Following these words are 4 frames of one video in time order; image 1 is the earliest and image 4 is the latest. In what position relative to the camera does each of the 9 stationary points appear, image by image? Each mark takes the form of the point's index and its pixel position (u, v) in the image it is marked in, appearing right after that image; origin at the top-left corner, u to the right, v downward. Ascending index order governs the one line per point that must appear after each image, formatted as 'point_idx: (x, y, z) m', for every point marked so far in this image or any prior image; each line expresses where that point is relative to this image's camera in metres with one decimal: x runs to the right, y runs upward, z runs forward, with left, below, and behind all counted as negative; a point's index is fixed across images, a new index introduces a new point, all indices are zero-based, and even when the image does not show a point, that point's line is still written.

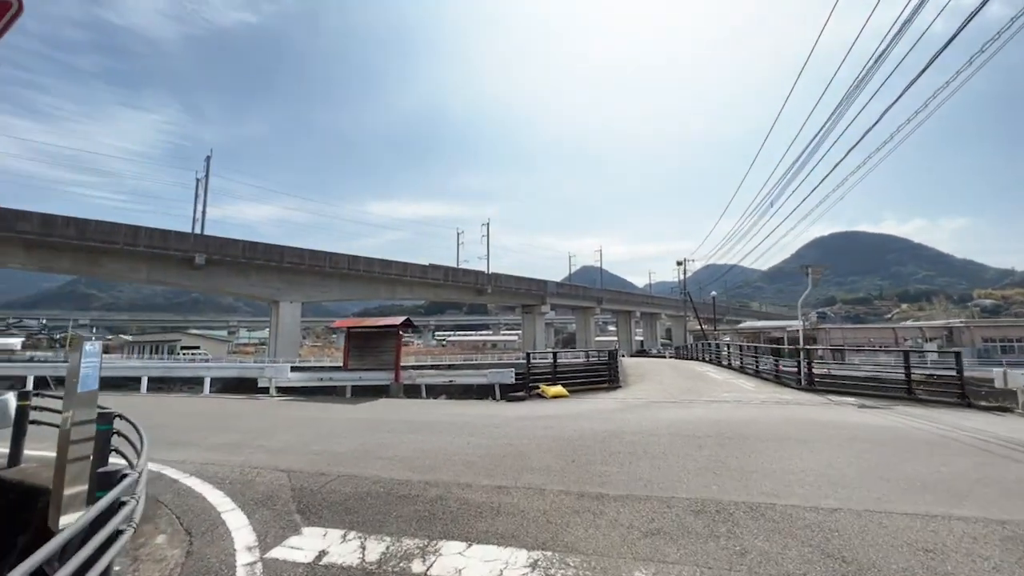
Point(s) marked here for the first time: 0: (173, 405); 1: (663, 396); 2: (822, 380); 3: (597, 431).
0: (-9.2, -3.1, +11.6) m
1: (+4.8, -3.4, +13.6) m
2: (+11.1, -3.3, +15.5) m
3: (+1.6, -2.7, +8.3) m
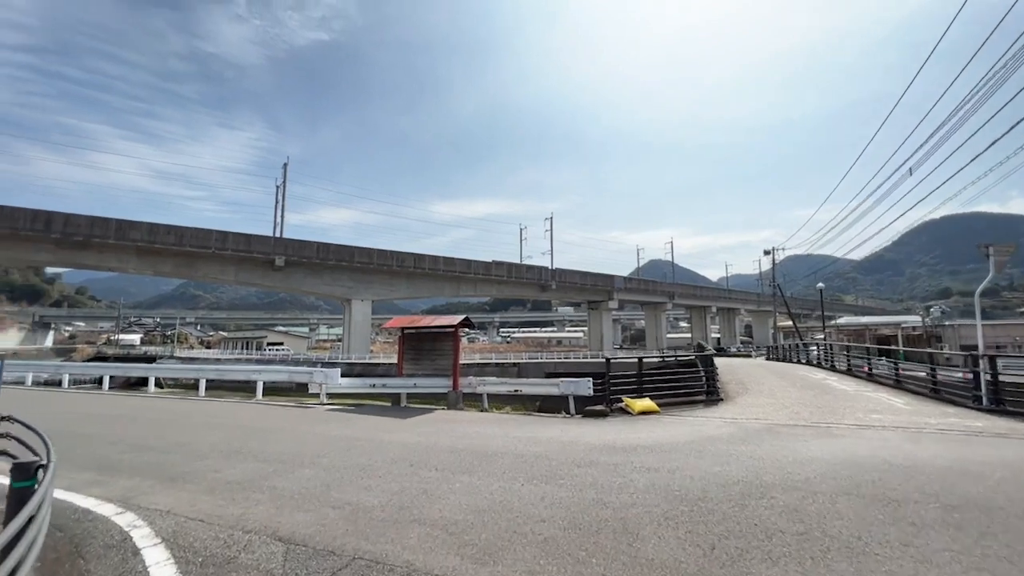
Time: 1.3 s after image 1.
0: (-7.4, -3.1, +10.6) m
1: (+6.7, -3.1, +10.5) m
2: (+13.3, -2.9, +11.5) m
3: (+2.8, -2.6, +5.8) m
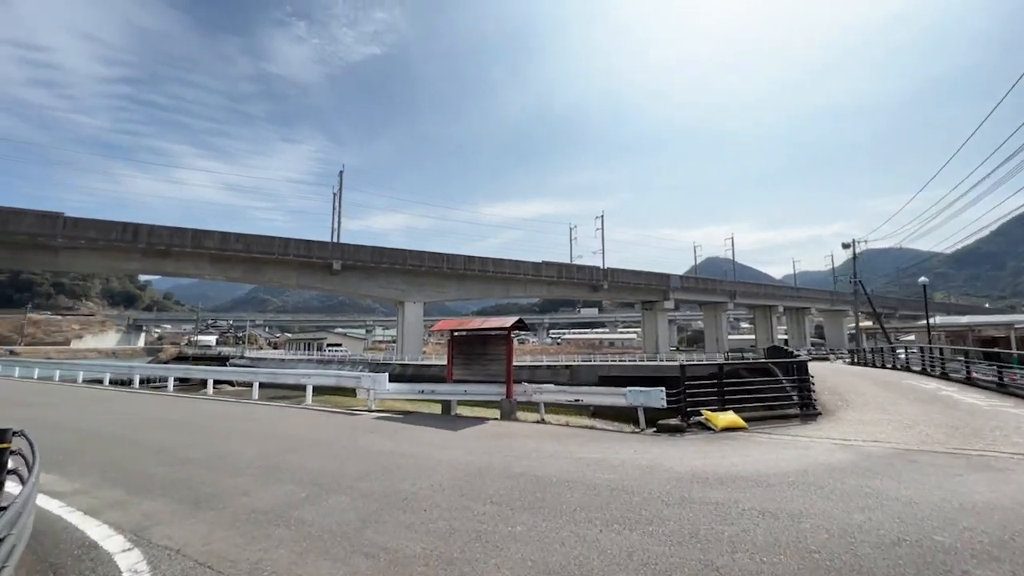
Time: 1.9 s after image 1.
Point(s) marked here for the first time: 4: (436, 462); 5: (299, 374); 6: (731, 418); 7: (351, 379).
0: (-6.0, -3.1, +10.2) m
1: (+8.0, -3.0, +8.5) m
2: (+14.6, -2.7, +8.8) m
3: (+3.6, -2.5, +4.3) m
4: (-1.2, -2.7, +6.7) m
5: (-6.6, -2.7, +13.6) m
6: (+5.0, -3.0, +10.0) m
7: (-4.5, -2.6, +12.4) m
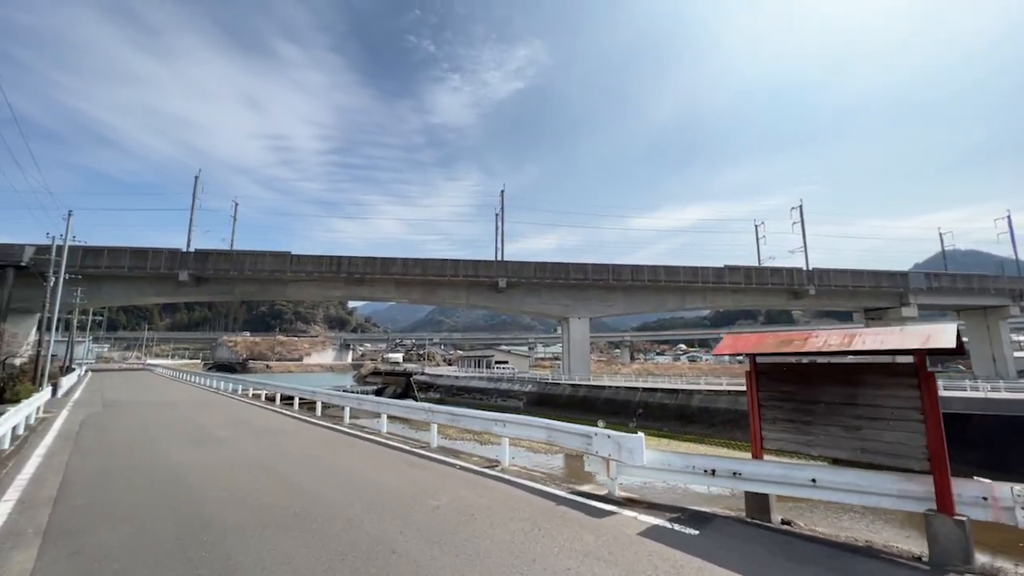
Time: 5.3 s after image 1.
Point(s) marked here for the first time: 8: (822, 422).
0: (-1.0, -3.0, +5.8) m
1: (+11.6, -2.1, -0.6) m
2: (+17.9, -1.5, -2.6) m
3: (+6.0, -1.7, -3.0) m
4: (+2.3, -2.3, +0.9) m
5: (-0.5, -2.8, +9.2) m
6: (+9.2, -2.3, +1.8) m
7: (+1.1, -2.5, +7.4) m
8: (+4.3, -1.8, +6.0) m
